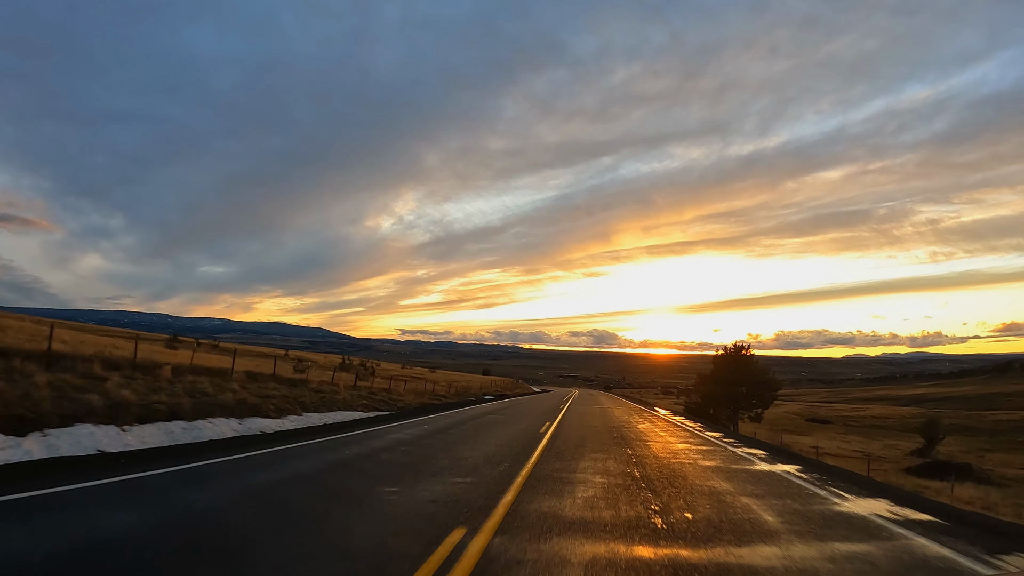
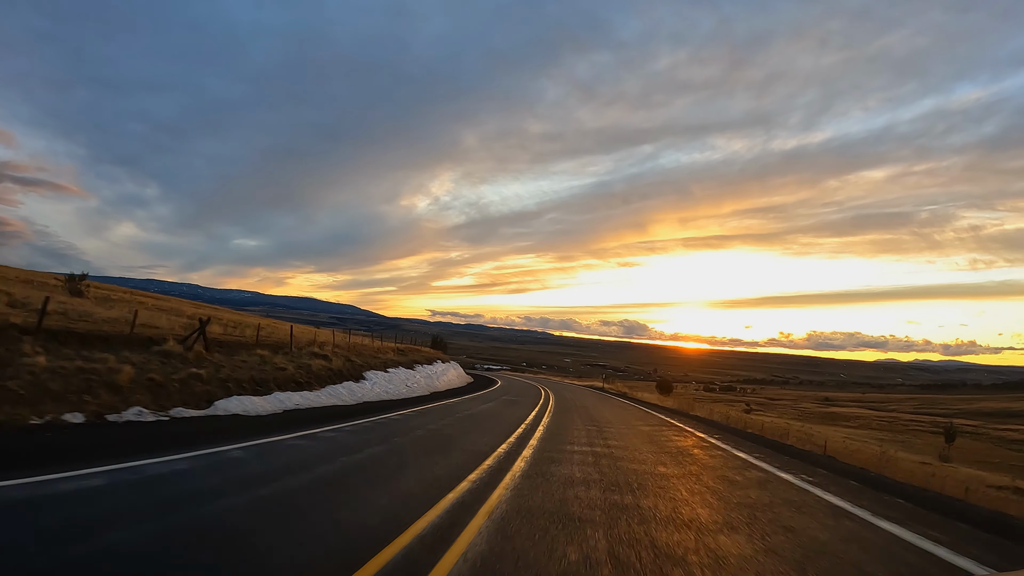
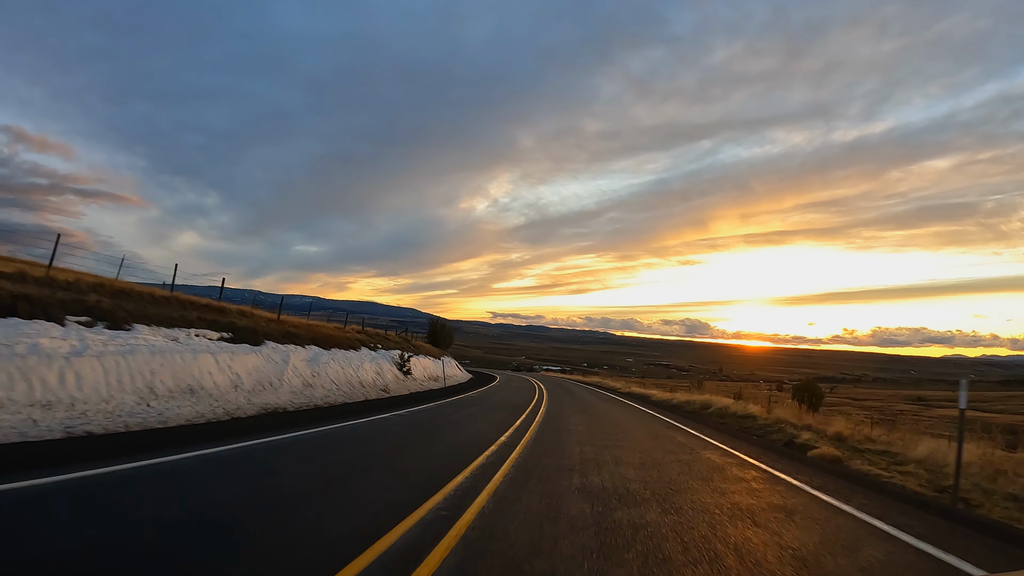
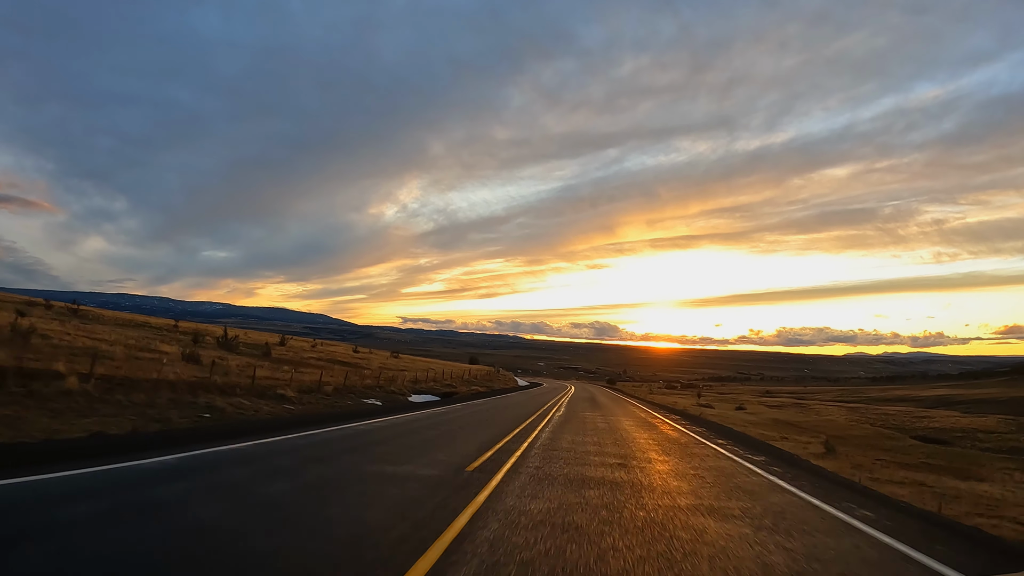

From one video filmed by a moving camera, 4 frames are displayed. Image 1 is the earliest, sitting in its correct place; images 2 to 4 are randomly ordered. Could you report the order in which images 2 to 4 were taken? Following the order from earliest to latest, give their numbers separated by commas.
4, 2, 3
